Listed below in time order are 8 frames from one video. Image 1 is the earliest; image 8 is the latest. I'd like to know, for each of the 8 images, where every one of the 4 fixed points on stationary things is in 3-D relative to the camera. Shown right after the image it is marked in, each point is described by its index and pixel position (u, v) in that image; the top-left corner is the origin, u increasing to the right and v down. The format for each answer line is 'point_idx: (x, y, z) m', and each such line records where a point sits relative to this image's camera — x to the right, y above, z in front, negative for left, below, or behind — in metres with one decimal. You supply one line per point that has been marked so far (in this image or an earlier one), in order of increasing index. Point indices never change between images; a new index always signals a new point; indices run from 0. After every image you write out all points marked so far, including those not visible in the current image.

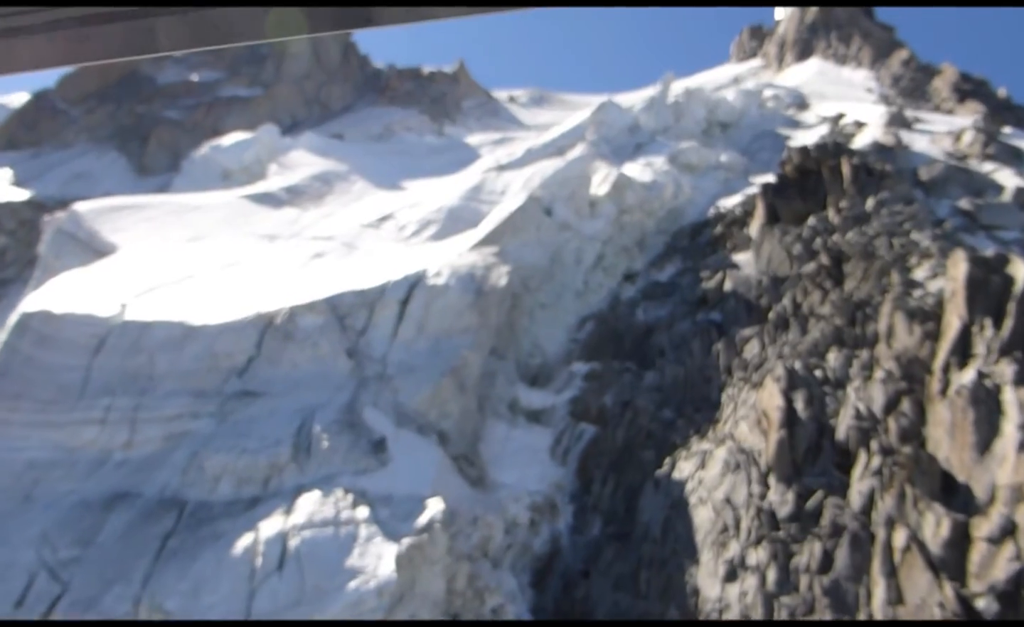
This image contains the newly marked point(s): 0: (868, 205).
0: (+4.2, +1.3, +12.0) m
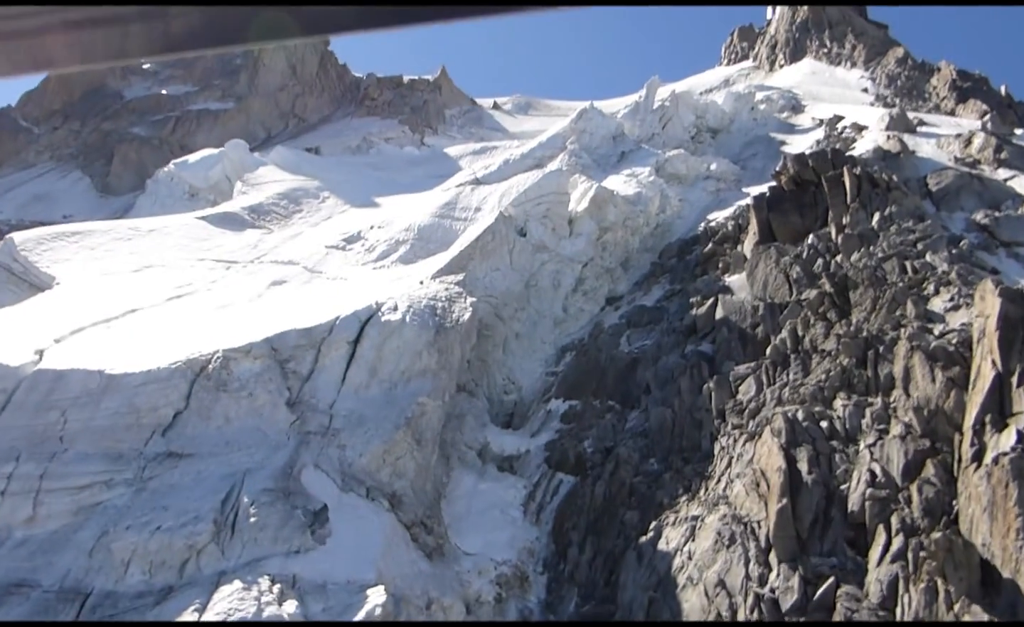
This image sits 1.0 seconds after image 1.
0: (+3.8, +1.0, +10.7) m
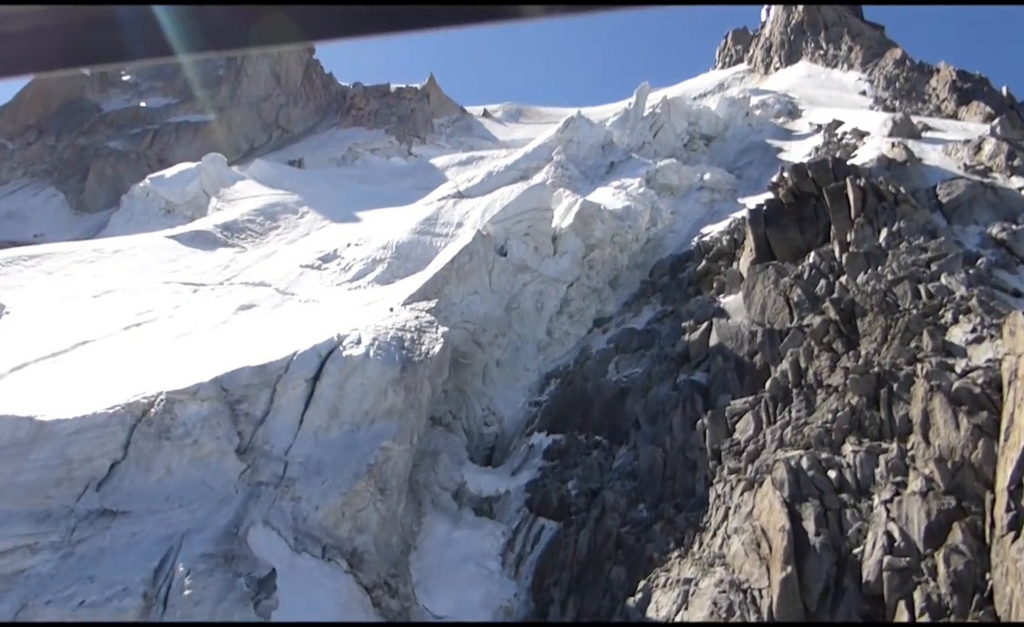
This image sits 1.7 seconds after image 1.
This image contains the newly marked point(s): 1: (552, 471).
0: (+3.6, +0.7, +9.8) m
1: (+0.4, -1.6, +10.3) m
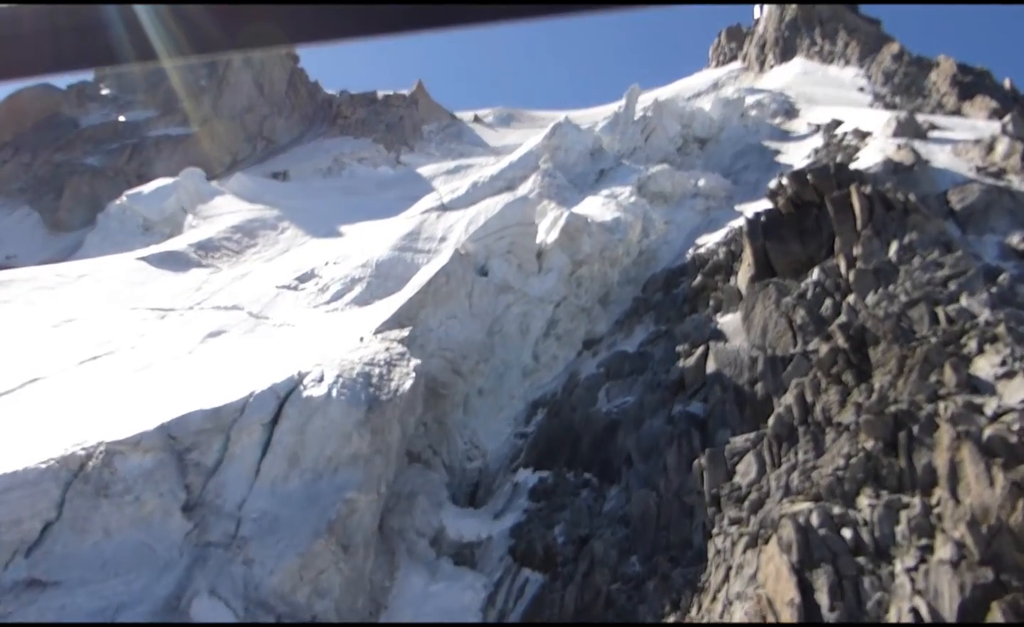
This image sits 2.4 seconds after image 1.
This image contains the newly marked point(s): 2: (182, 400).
0: (+3.3, +0.5, +9.0) m
1: (+0.2, -1.8, +9.4) m
2: (-3.8, -1.0, +11.6) m
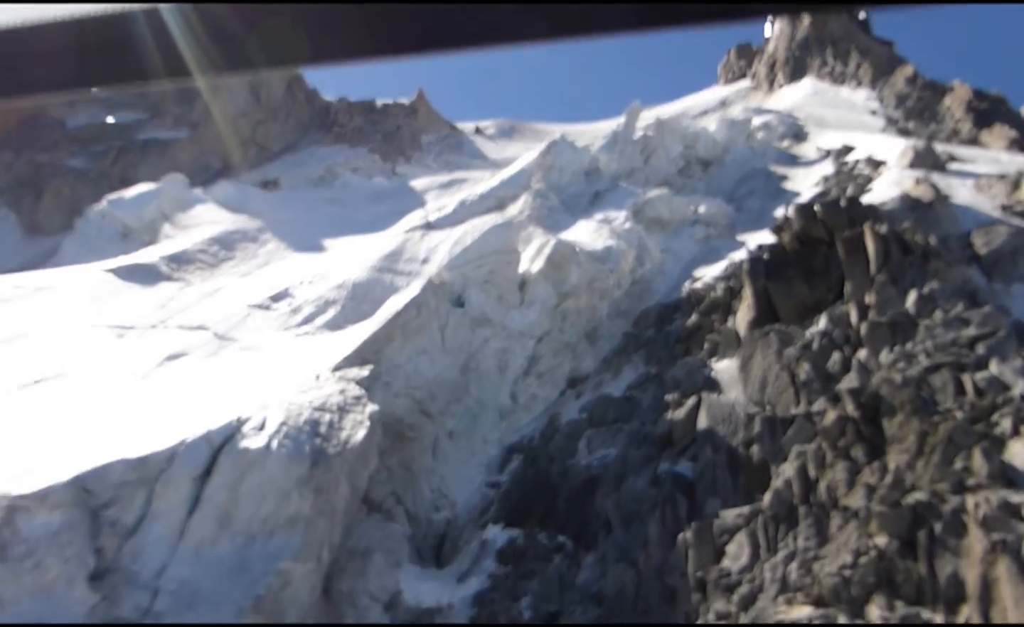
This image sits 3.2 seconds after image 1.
0: (+3.1, +0.1, +8.0) m
1: (-0.1, -2.2, +8.4) m
2: (-4.0, -1.2, +10.6) m
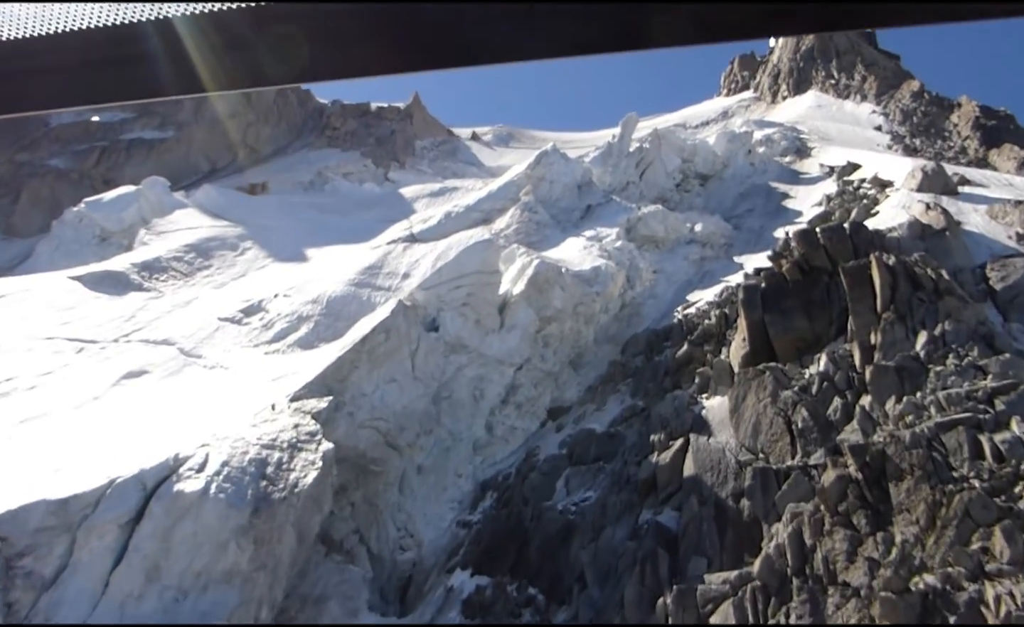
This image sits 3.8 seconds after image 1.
0: (+2.9, -0.2, +7.3) m
1: (-0.3, -2.4, +7.7) m
2: (-4.3, -1.4, +9.9) m
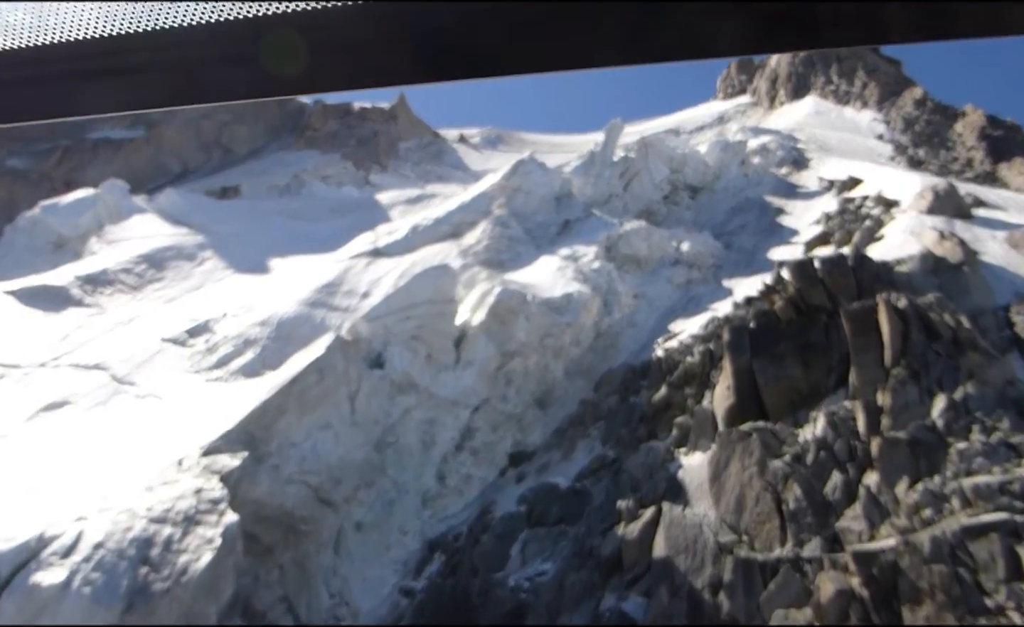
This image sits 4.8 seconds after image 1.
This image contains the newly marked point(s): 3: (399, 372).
0: (+2.5, -0.6, +6.1) m
1: (-0.7, -2.7, +6.5) m
2: (-4.7, -1.7, +8.6) m
3: (-1.0, -0.5, +9.2) m
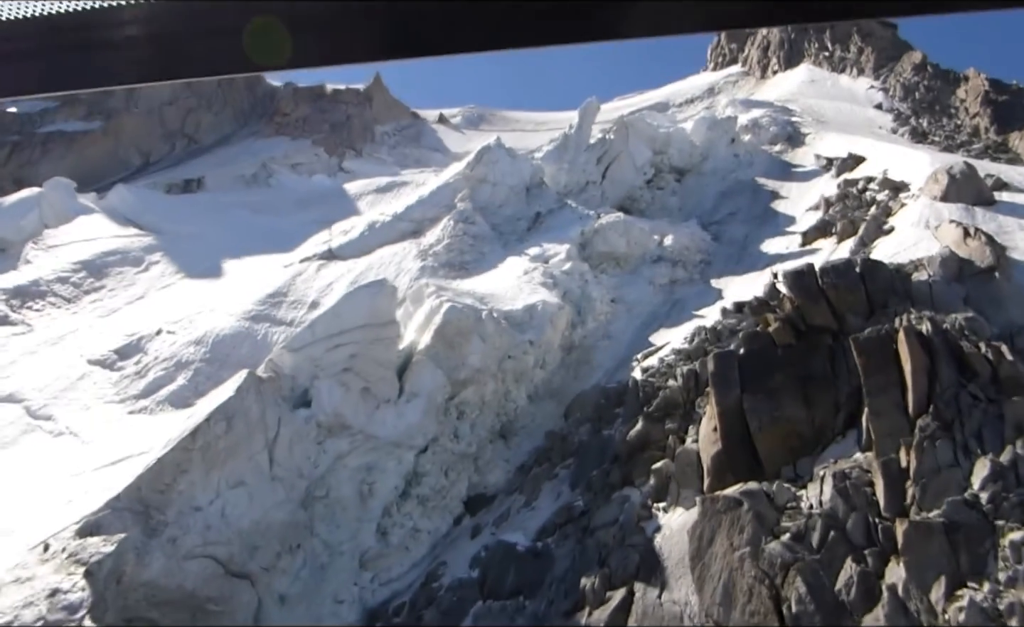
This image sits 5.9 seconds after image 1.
0: (+2.1, -0.7, +4.7) m
1: (-1.0, -3.0, +5.2) m
2: (-5.0, -2.0, +7.3) m
3: (-1.4, -0.7, +7.9) m
